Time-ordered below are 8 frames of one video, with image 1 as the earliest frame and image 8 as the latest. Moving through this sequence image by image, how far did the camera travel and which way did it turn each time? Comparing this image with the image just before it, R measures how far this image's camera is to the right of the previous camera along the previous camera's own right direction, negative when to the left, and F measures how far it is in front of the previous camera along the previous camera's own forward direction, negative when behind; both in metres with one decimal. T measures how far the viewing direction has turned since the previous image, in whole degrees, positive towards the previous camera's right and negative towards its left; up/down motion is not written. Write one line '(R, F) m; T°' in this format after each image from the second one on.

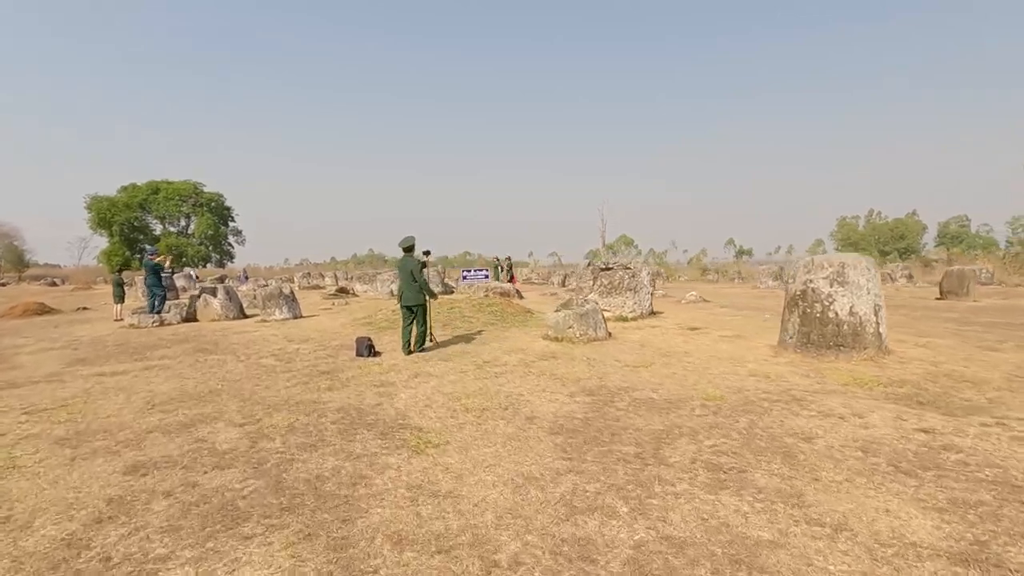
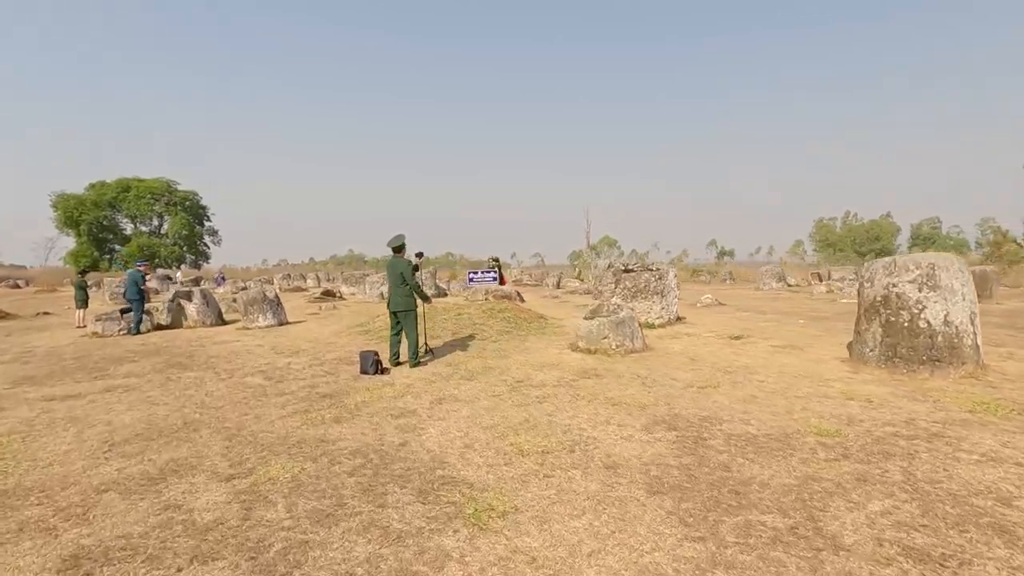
(-0.7, +1.3) m; +2°
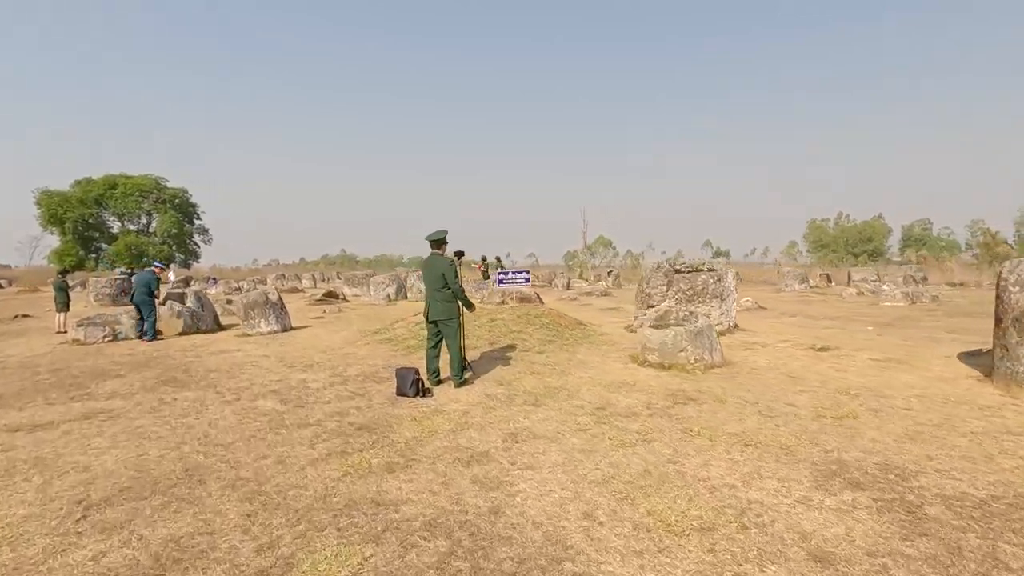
(-0.9, +1.3) m; +1°
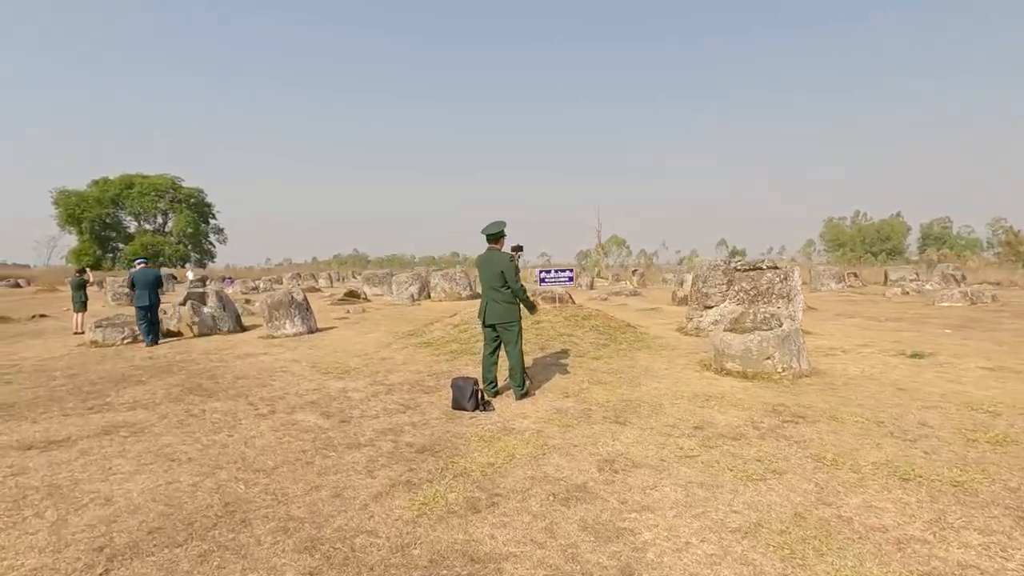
(-0.7, +0.8) m; -1°
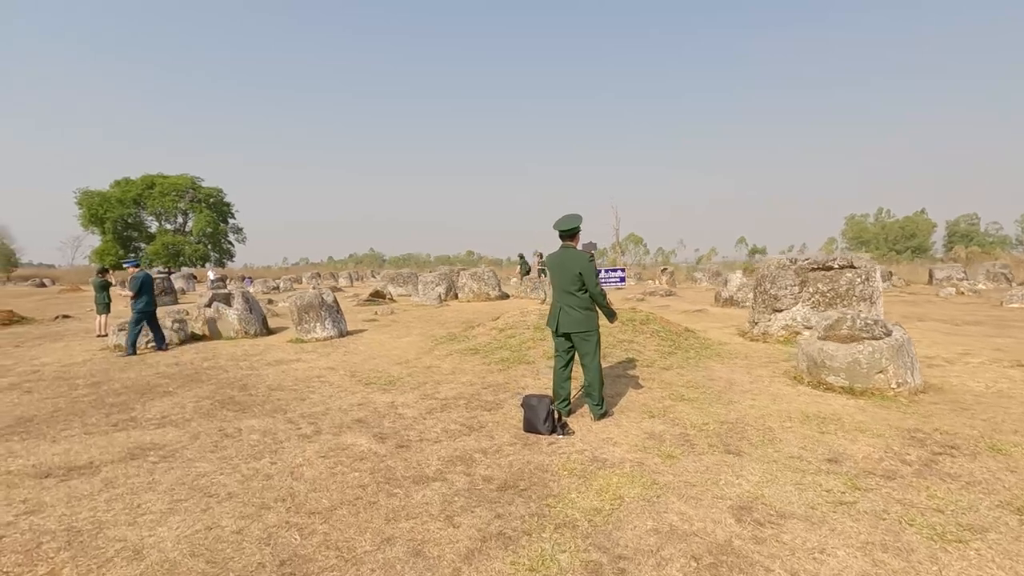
(-0.6, +0.8) m; -2°
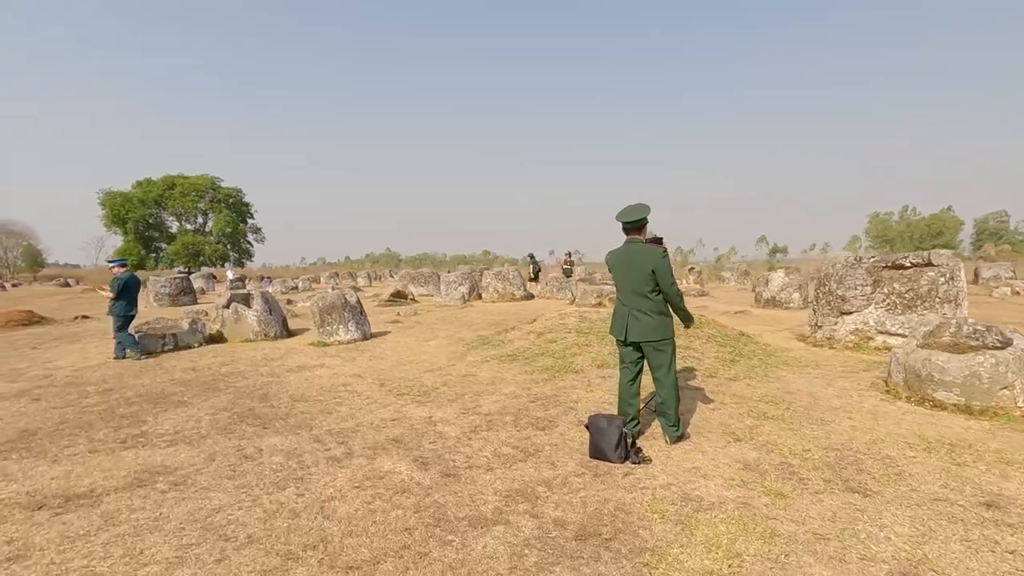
(-0.4, +0.7) m; -2°
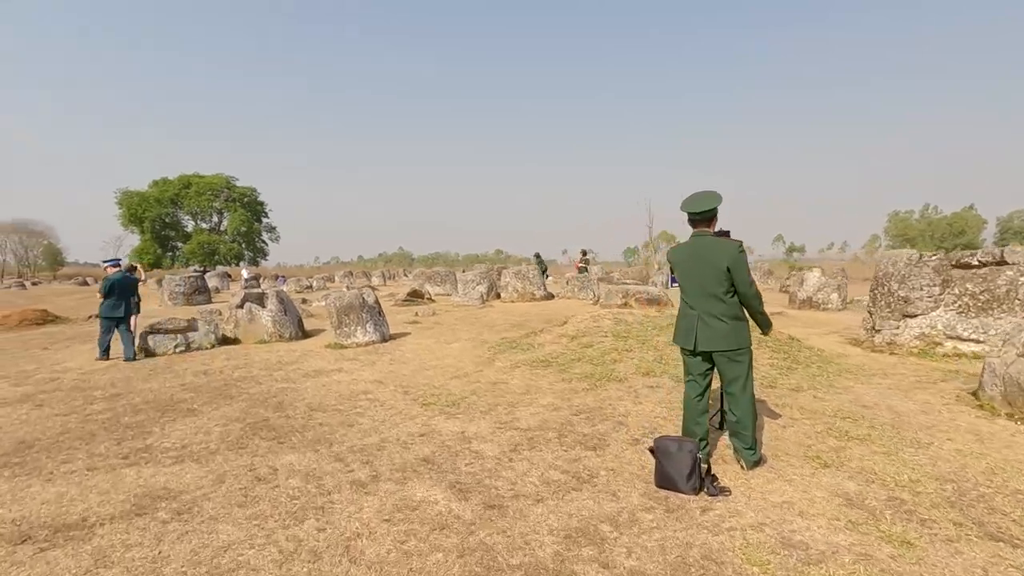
(-0.3, +0.6) m; -1°
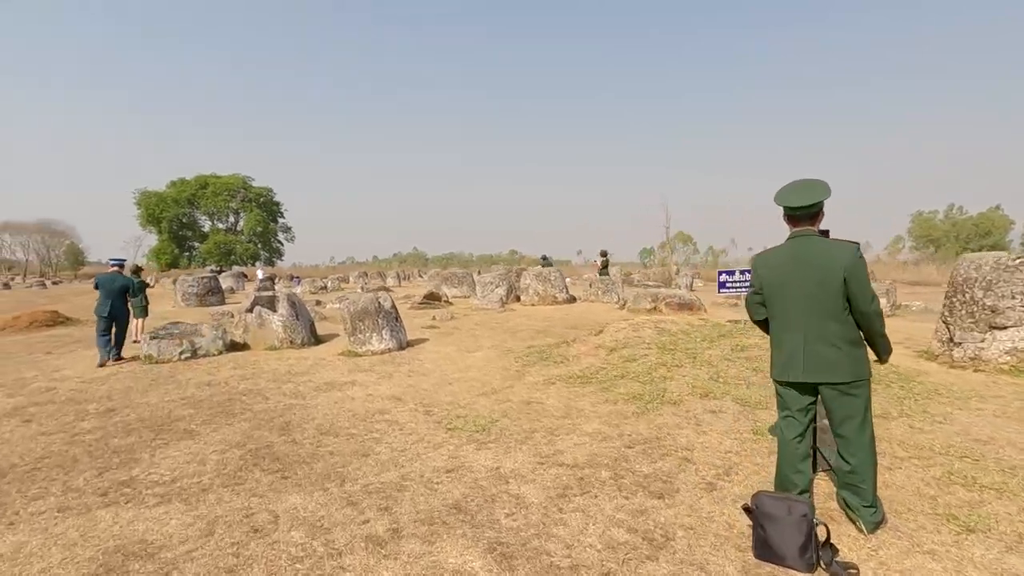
(-0.2, +0.8) m; -1°
